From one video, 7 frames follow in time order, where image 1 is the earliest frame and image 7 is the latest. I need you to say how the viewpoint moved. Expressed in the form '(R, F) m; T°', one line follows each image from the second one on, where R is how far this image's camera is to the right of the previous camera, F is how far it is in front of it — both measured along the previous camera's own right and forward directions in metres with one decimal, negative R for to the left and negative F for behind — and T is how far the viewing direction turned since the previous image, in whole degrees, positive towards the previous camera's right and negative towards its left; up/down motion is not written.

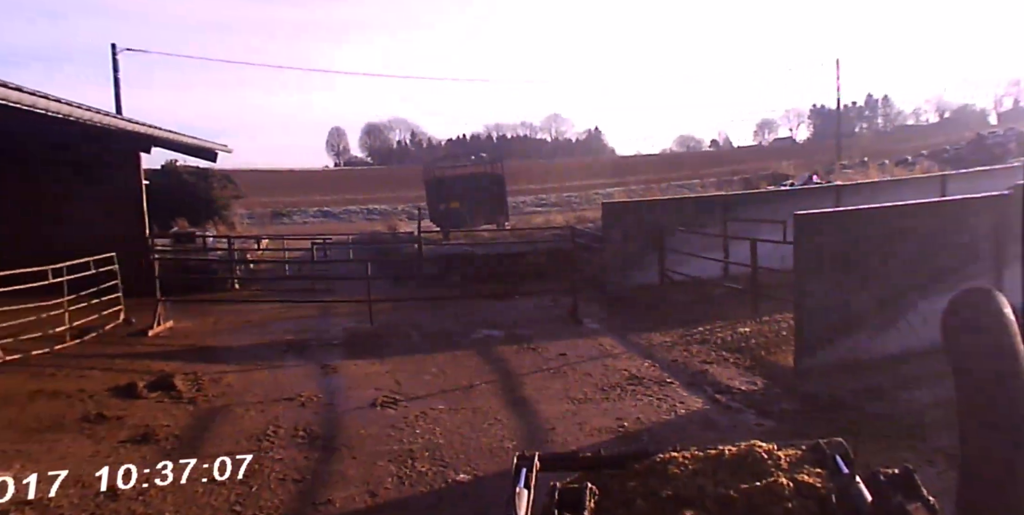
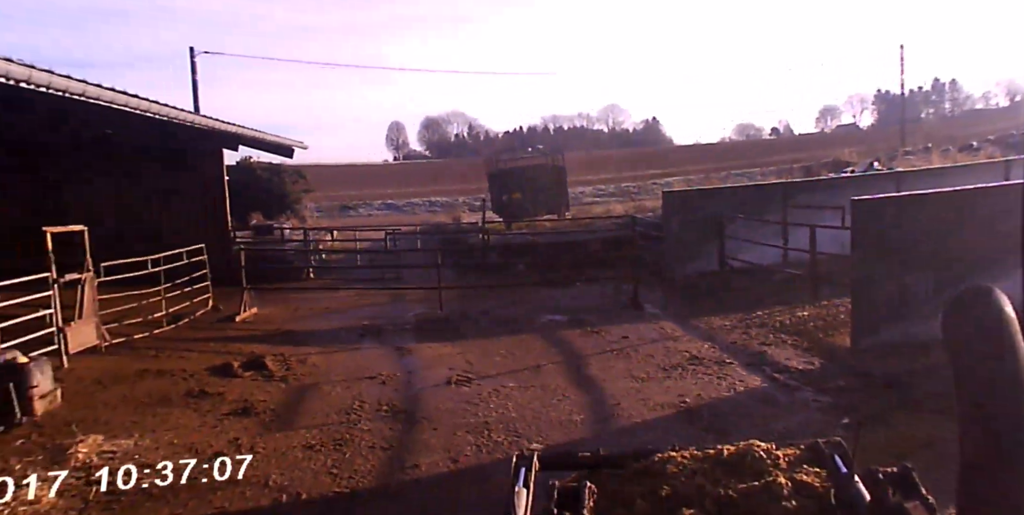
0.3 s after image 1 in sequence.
(-0.1, -0.4) m; -4°
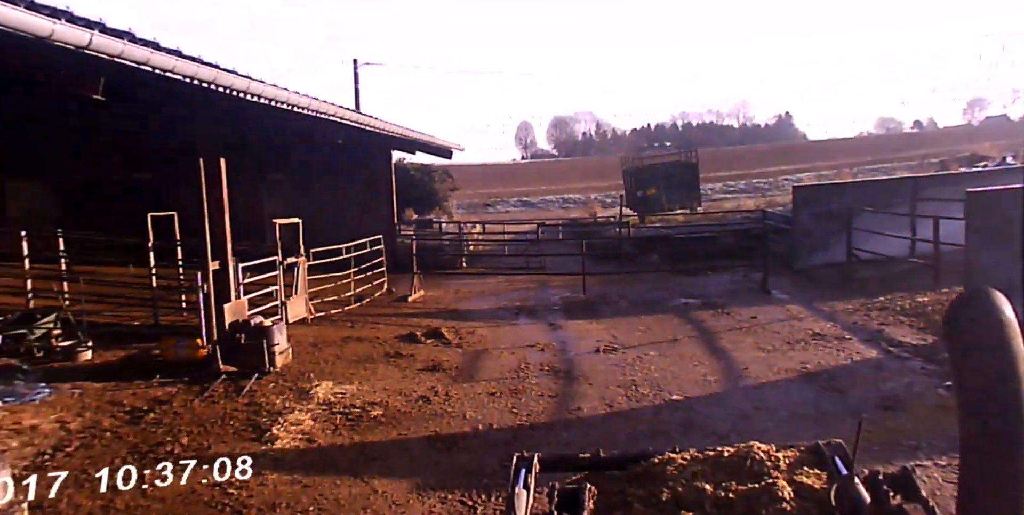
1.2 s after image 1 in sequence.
(-0.2, -1.2) m; -10°
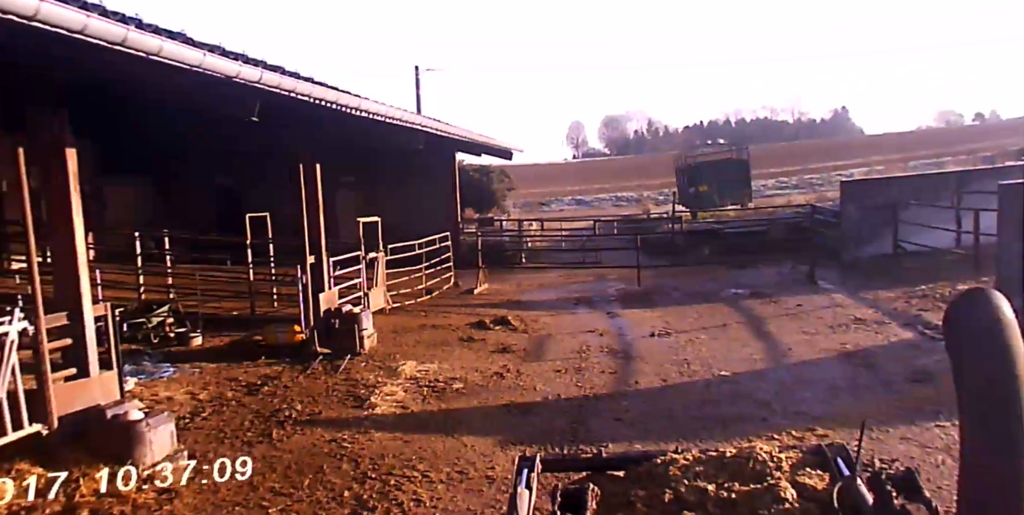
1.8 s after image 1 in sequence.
(-0.1, -0.8) m; -4°
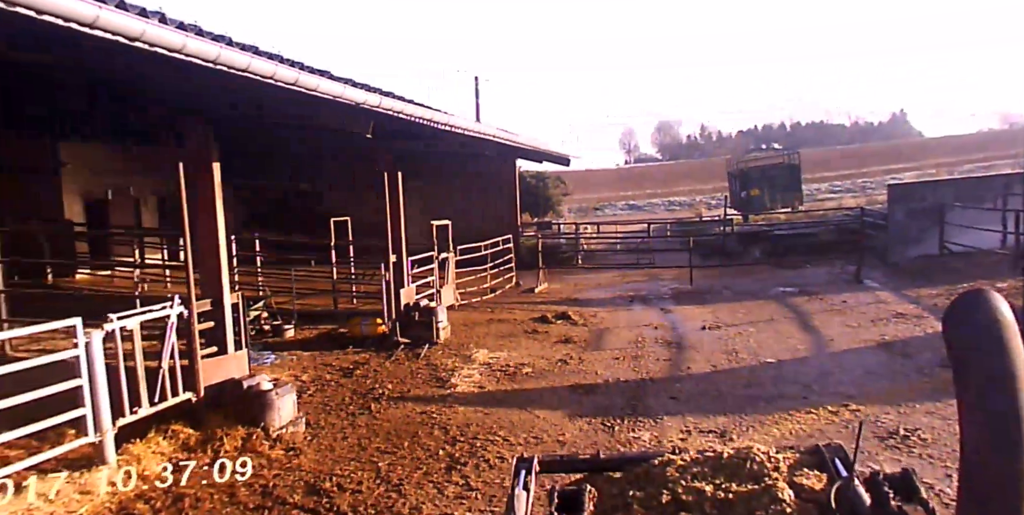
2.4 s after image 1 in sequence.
(-0.1, -0.8) m; -4°
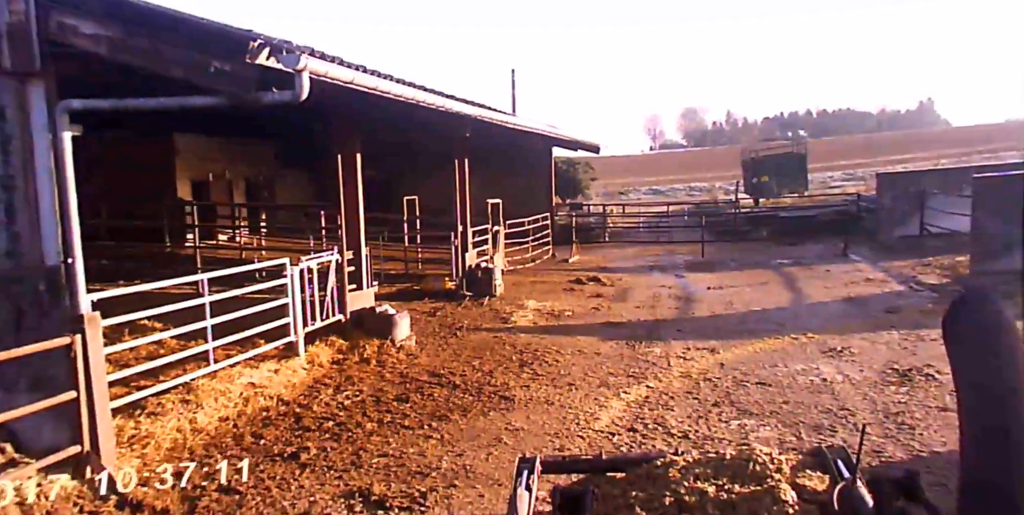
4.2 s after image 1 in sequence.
(-0.3, -2.3) m; -2°
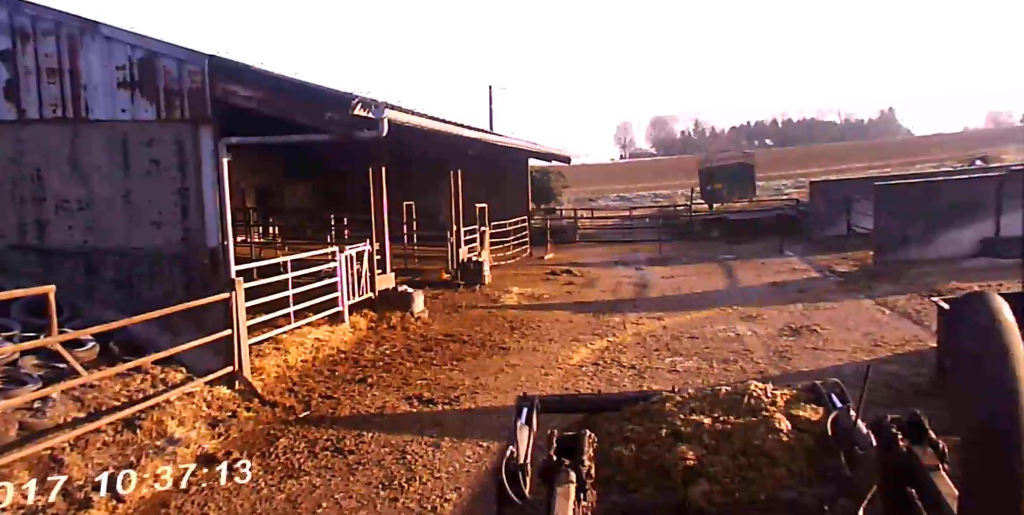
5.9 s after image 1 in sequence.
(-0.3, -2.3) m; +2°
